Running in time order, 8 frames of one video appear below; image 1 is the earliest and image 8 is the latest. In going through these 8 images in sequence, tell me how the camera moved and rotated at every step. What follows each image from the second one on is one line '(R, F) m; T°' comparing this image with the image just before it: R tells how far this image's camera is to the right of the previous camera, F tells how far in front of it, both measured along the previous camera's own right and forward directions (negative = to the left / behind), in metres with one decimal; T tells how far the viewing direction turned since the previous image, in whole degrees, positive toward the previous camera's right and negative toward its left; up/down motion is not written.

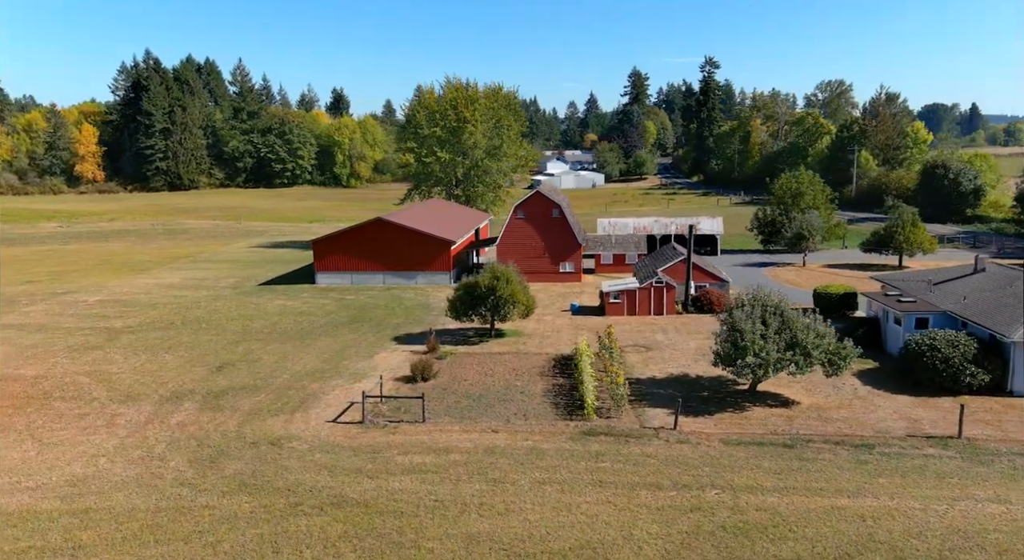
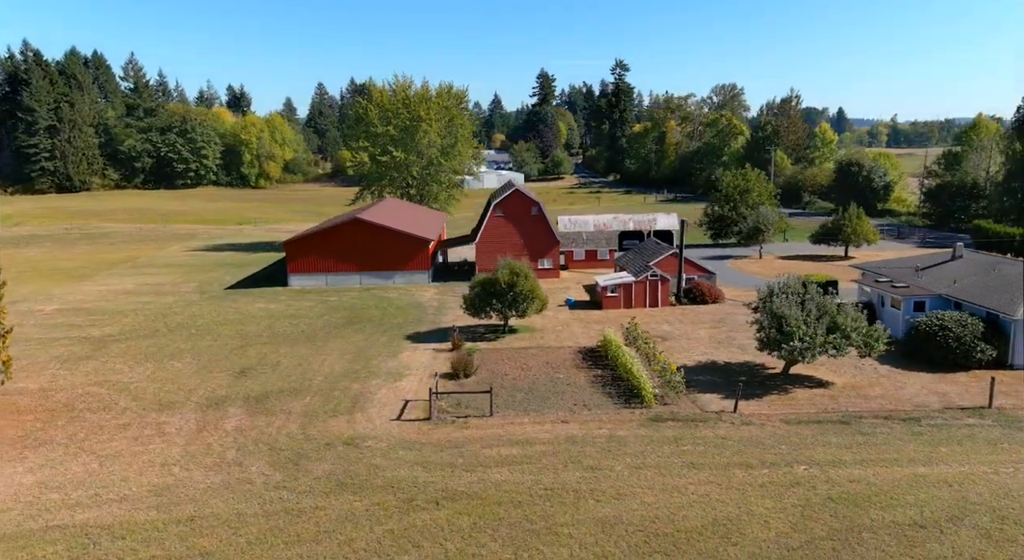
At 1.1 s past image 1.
(-3.9, 0.0) m; +7°
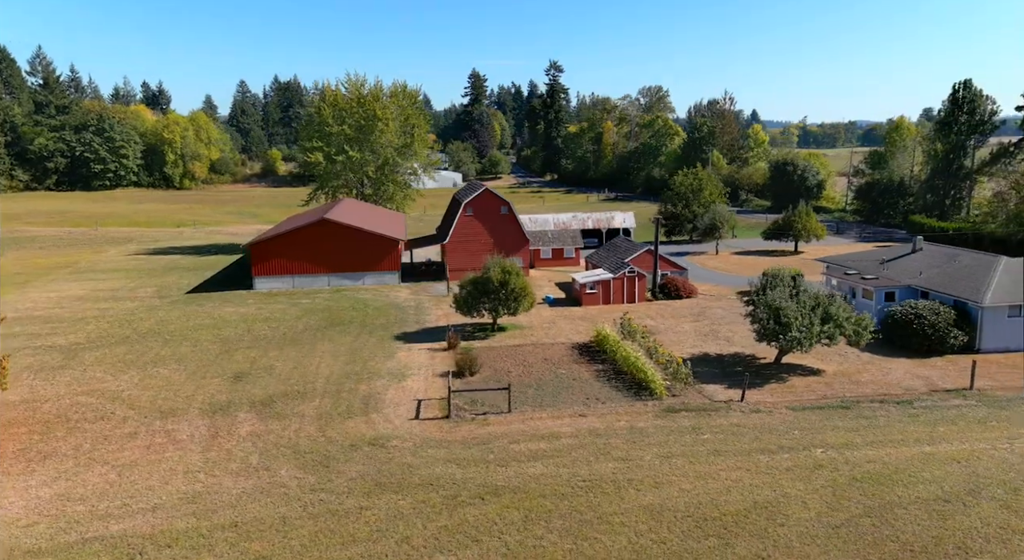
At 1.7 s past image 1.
(-2.1, -0.1) m; +5°
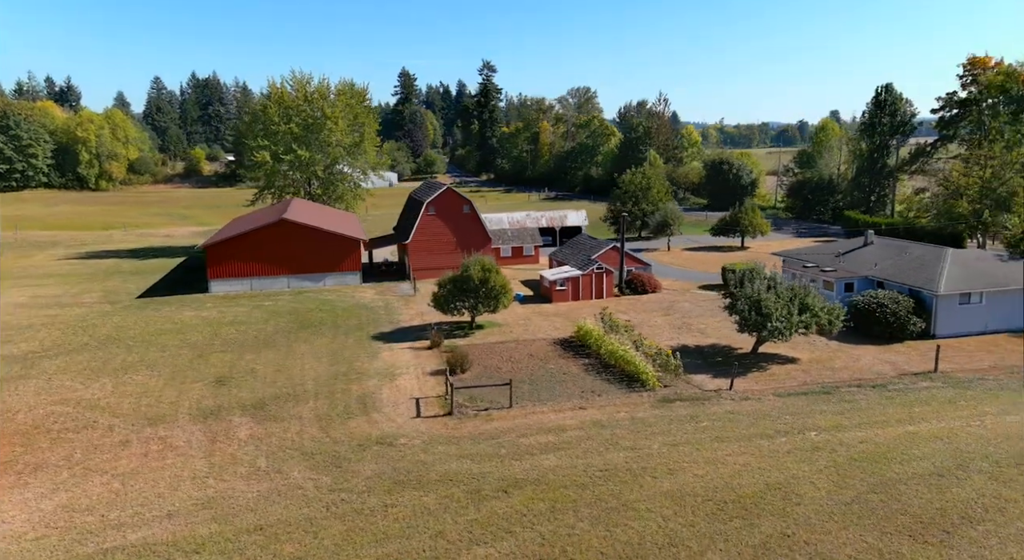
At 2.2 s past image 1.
(-1.7, -0.1) m; +5°
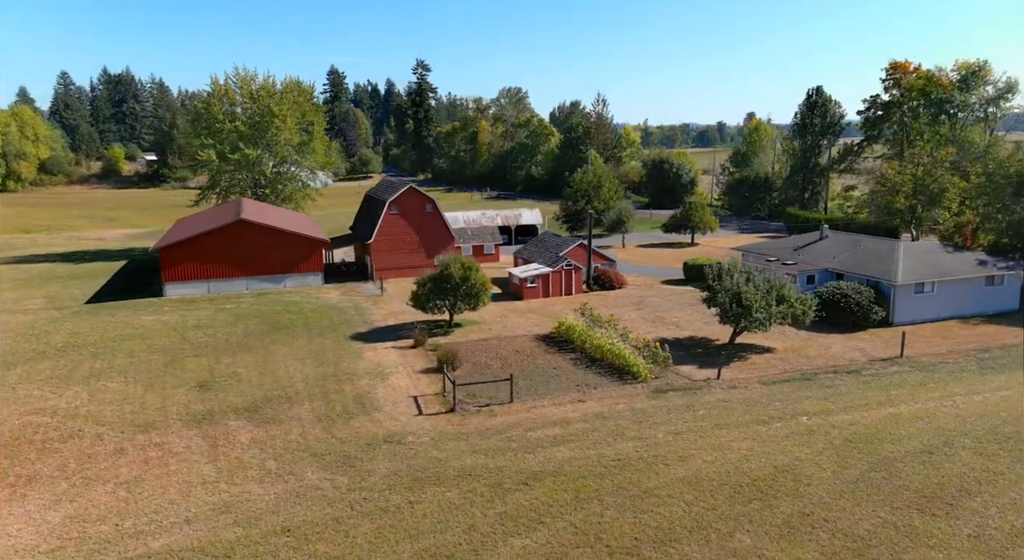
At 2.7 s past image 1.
(-1.7, -0.1) m; +5°
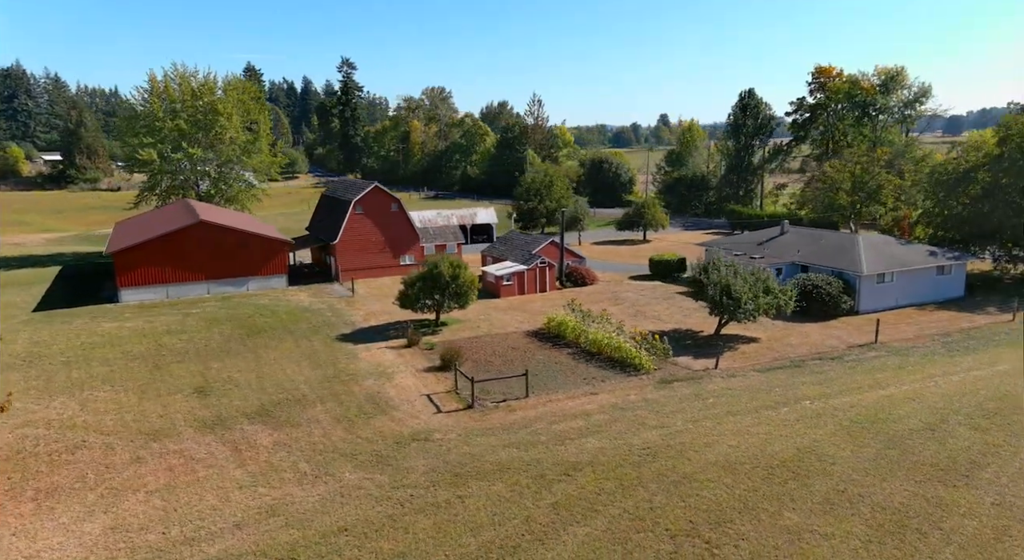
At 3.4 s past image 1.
(-2.3, -0.1) m; +6°
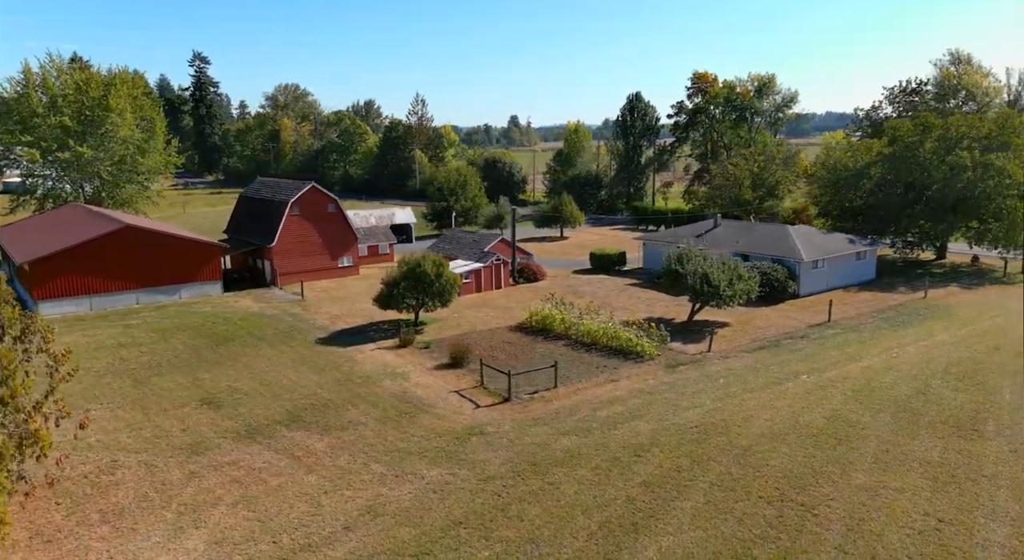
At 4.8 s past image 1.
(-4.3, -0.1) m; +10°
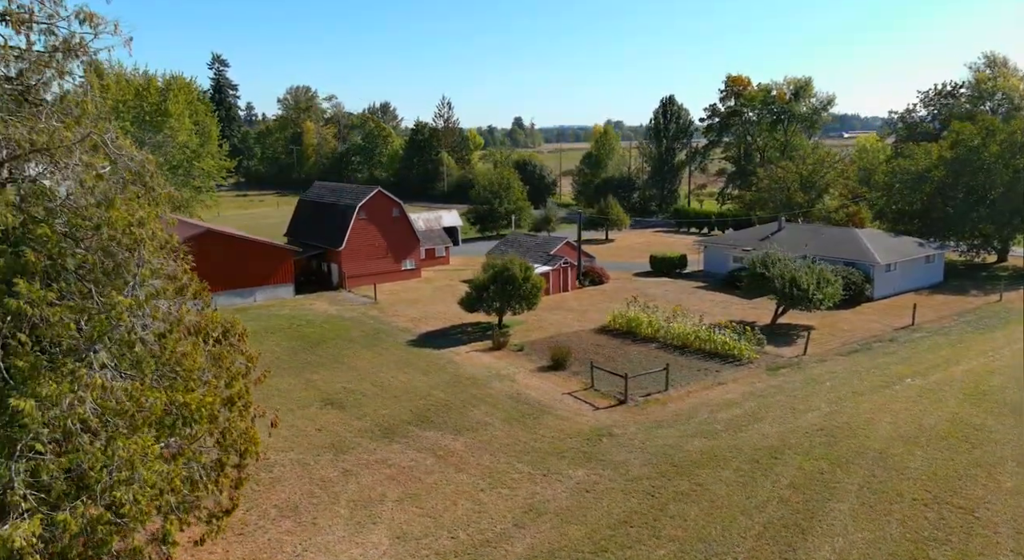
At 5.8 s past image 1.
(-2.8, -0.4) m; -1°
